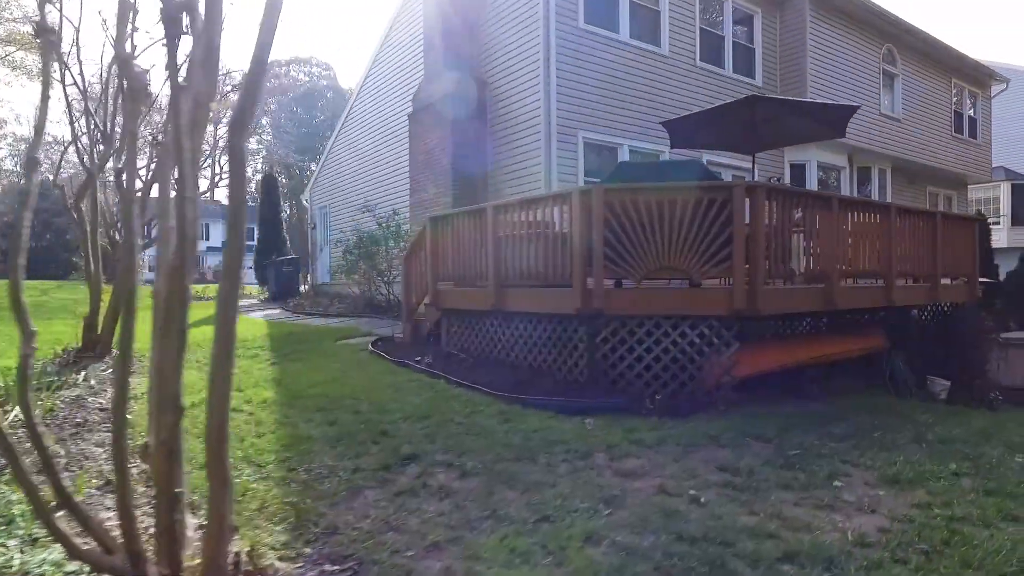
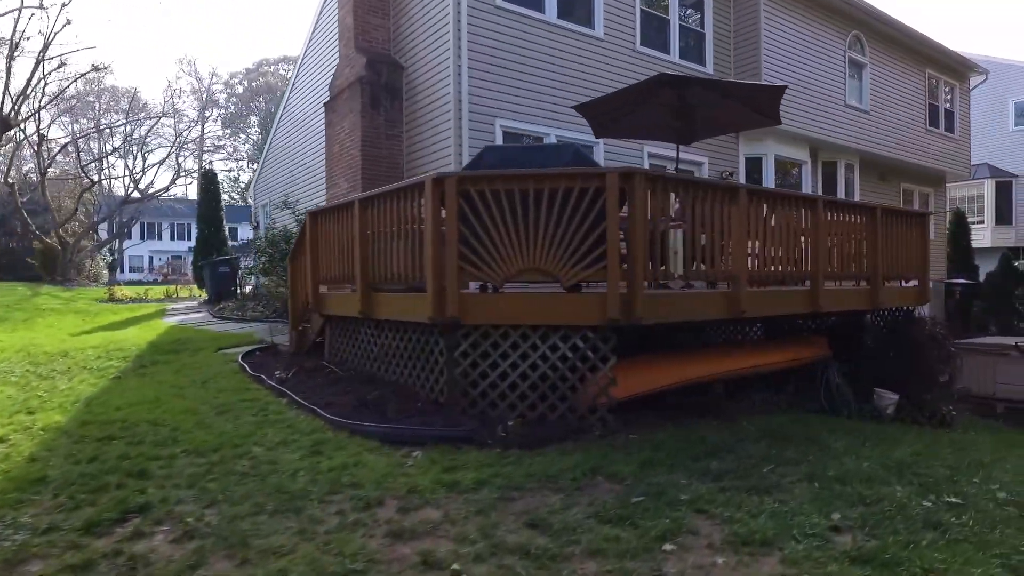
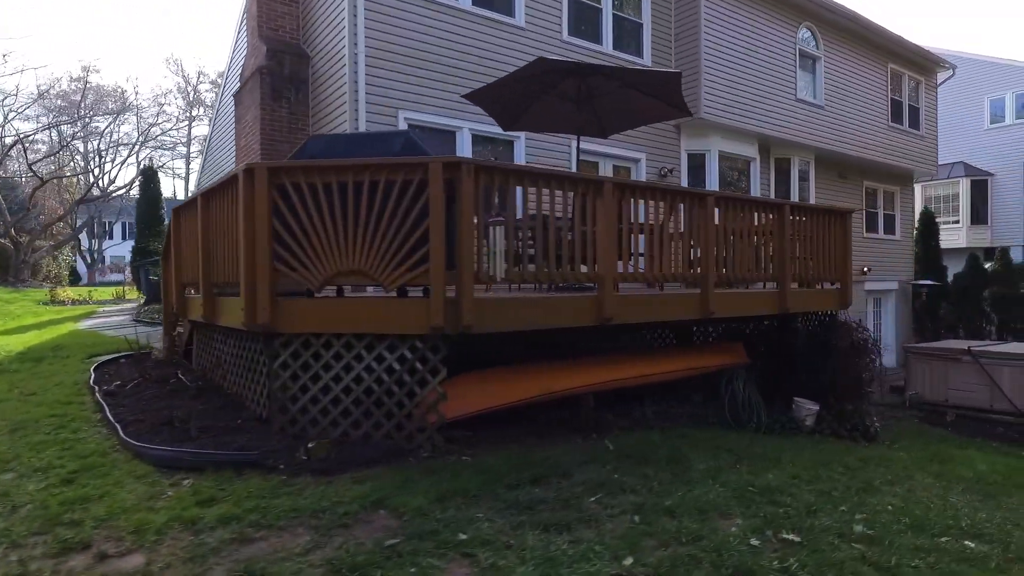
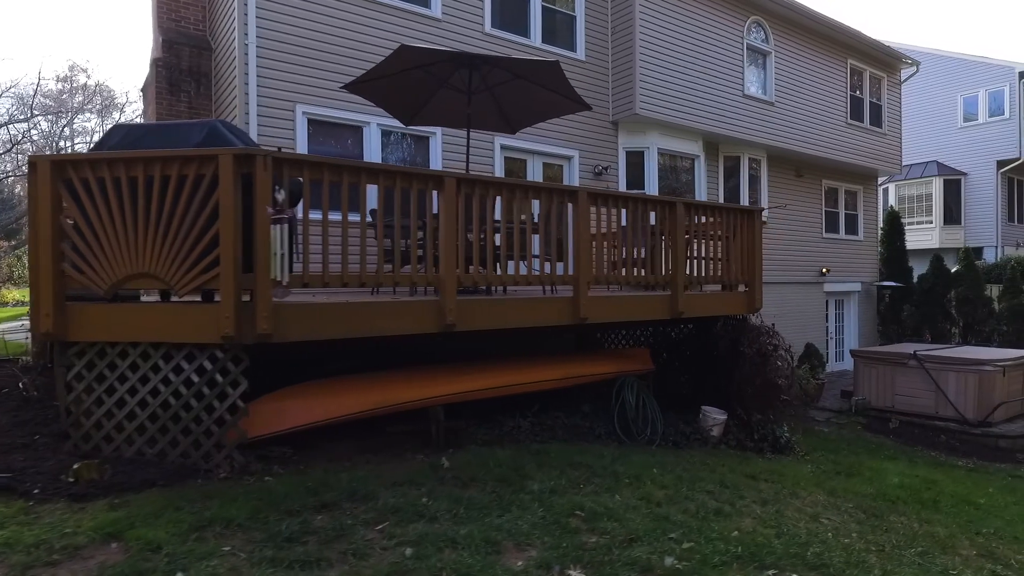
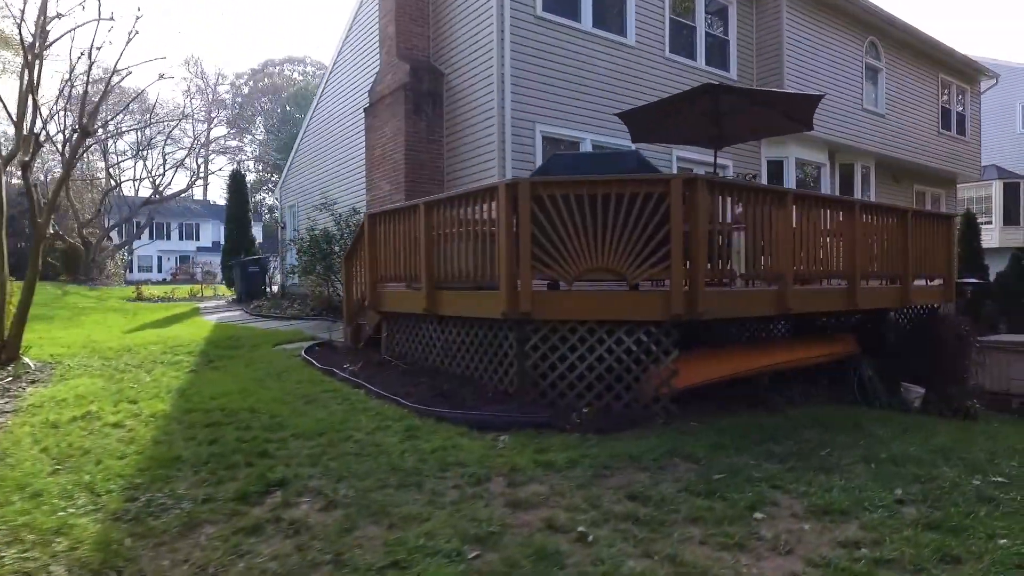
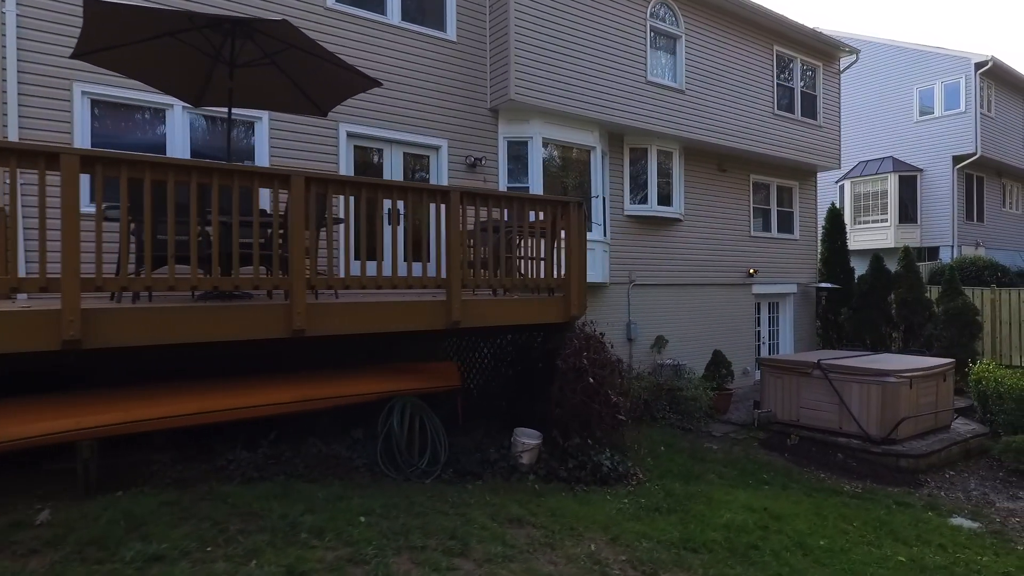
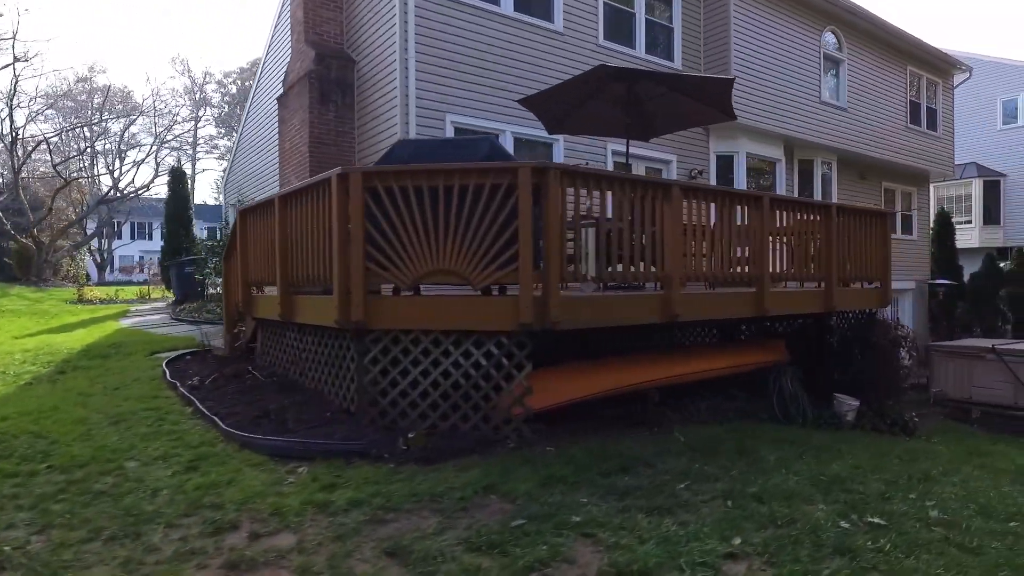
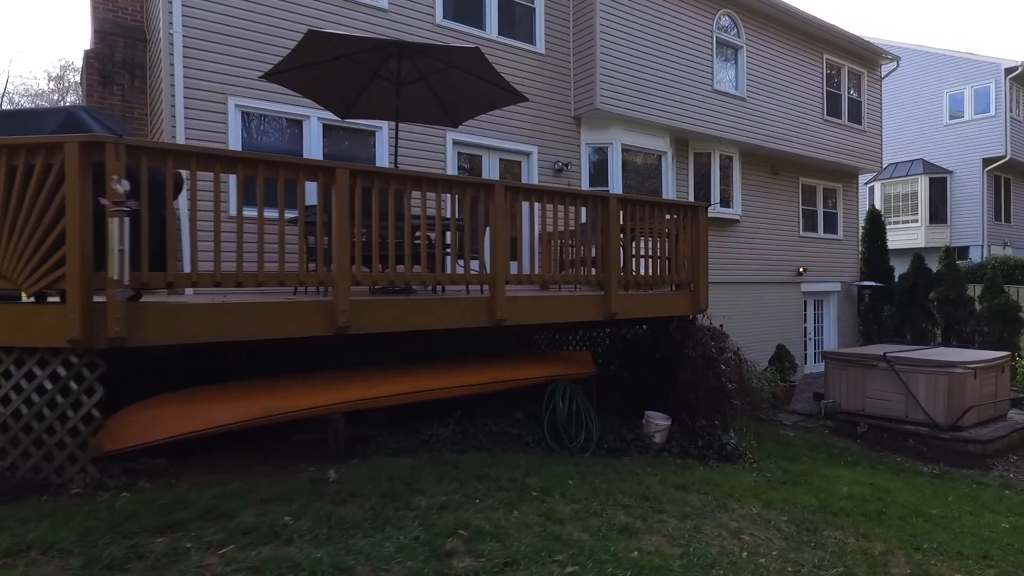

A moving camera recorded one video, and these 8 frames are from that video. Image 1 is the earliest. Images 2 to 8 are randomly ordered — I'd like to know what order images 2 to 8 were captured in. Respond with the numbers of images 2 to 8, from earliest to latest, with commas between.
5, 2, 7, 3, 4, 8, 6
